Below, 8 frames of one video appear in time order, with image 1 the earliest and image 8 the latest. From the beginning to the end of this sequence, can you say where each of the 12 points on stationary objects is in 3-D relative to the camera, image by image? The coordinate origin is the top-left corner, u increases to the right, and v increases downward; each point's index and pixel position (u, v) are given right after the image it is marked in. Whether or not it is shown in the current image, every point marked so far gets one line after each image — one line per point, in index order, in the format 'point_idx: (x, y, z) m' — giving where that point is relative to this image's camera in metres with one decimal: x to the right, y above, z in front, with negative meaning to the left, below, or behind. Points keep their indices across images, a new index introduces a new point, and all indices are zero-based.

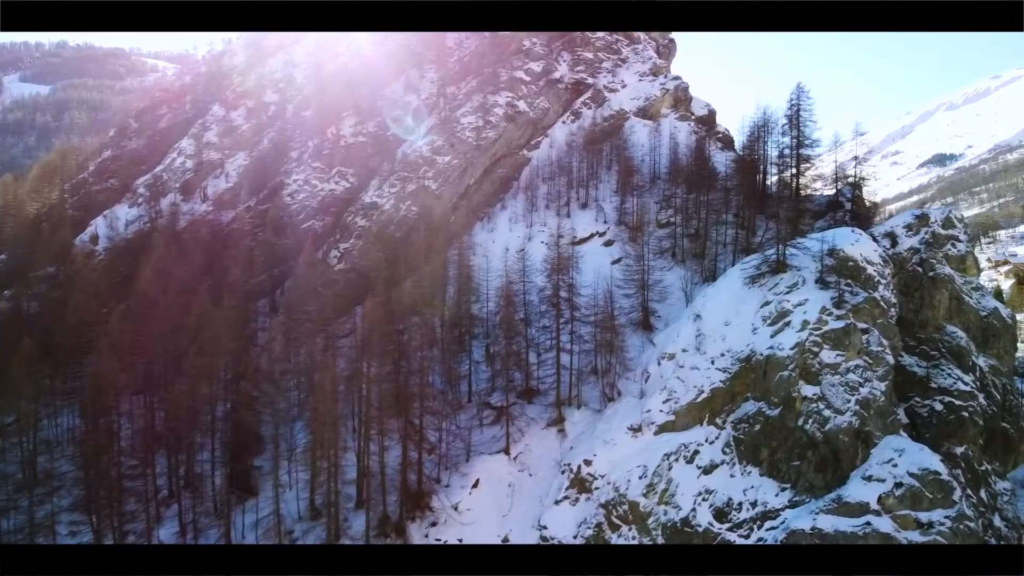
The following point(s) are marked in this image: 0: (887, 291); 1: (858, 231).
0: (+7.8, -0.1, +17.7) m
1: (+7.7, +1.3, +19.2) m
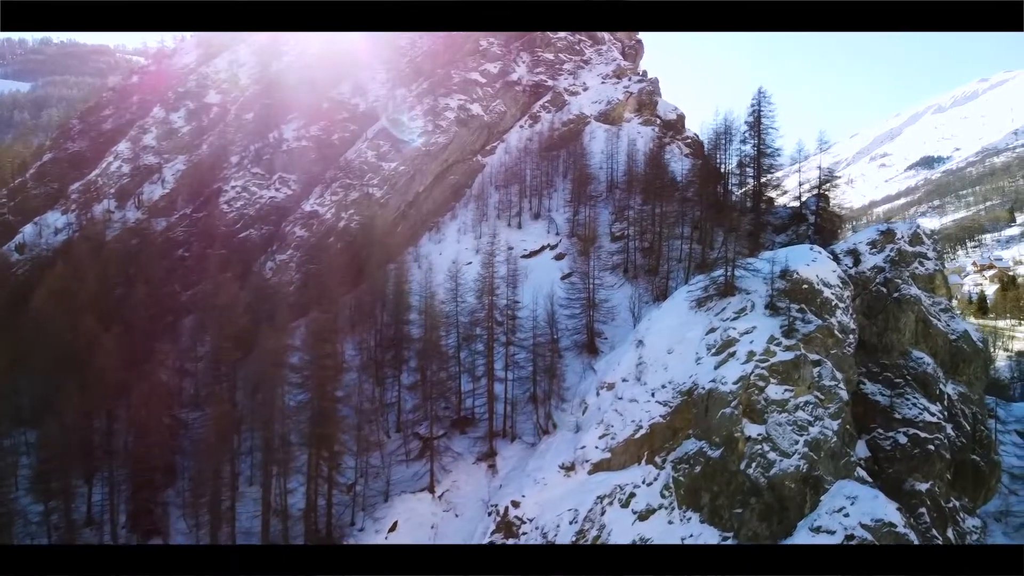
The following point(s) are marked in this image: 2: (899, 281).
0: (+6.4, -0.5, +16.3) m
1: (+6.3, +0.8, +17.8) m
2: (+8.3, +0.1, +18.5) m
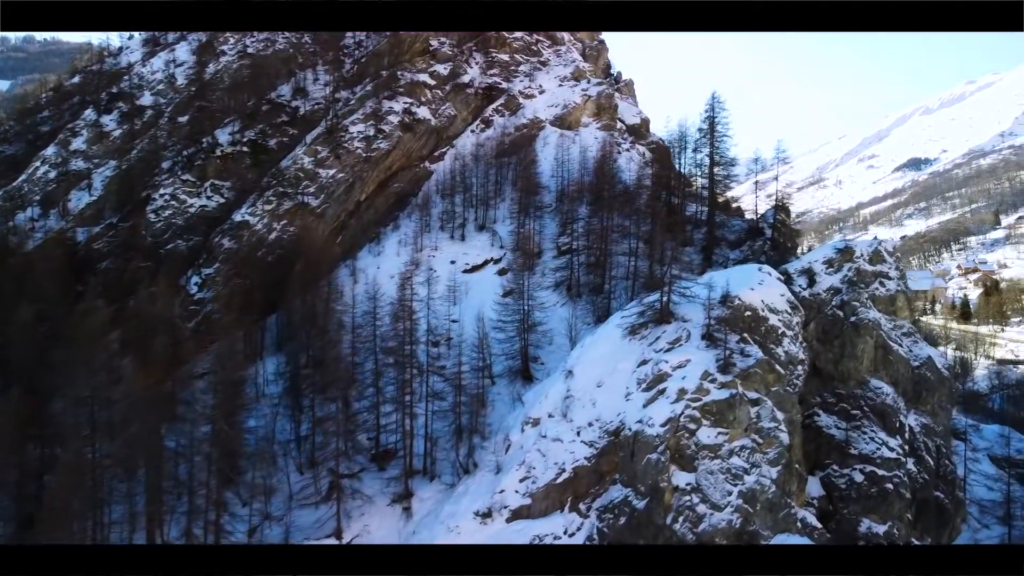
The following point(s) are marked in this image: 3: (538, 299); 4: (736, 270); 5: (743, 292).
0: (+4.9, -1.0, +14.8) m
1: (+4.8, +0.4, +16.3) m
2: (+6.8, -0.3, +17.1) m
3: (+0.5, -0.3, +19.4) m
4: (+4.1, +0.3, +15.8) m
5: (+3.9, -0.1, +14.5) m
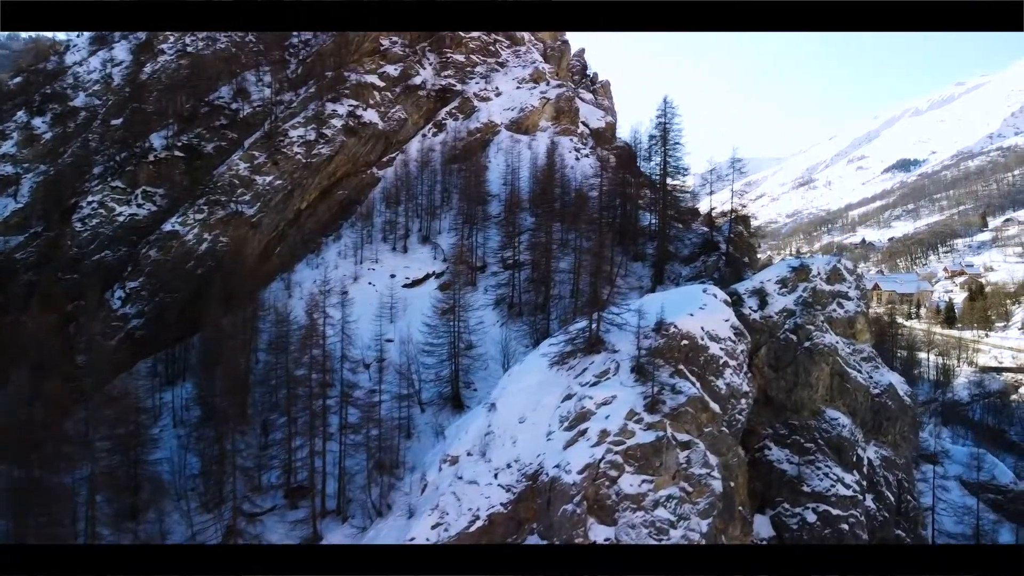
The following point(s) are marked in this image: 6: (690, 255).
0: (+3.6, -1.4, +13.5) m
1: (+3.5, 0.0, +15.0) m
2: (+5.5, -0.7, +15.8) m
3: (-0.8, -0.7, +18.0) m
4: (+2.7, -0.1, +14.4) m
5: (+2.6, -0.5, +13.2) m
6: (+4.1, +0.8, +19.7) m
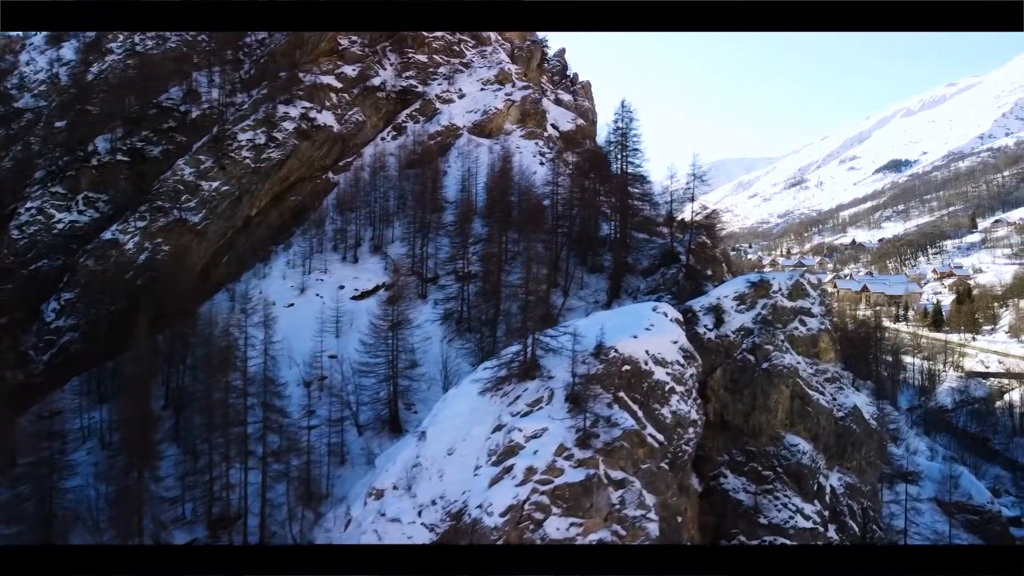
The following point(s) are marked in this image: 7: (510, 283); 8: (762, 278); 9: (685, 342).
0: (+2.5, -1.7, +12.5) m
1: (+2.4, -0.3, +14.0) m
2: (+4.5, -1.0, +14.8) m
3: (-1.9, -1.0, +17.0) m
4: (+1.7, -0.4, +13.5) m
5: (+1.5, -0.8, +12.2) m
6: (+3.0, +0.5, +18.8) m
7: (0.0, +0.1, +18.0) m
8: (+4.6, +0.2, +15.8) m
9: (+2.7, -0.9, +13.3) m
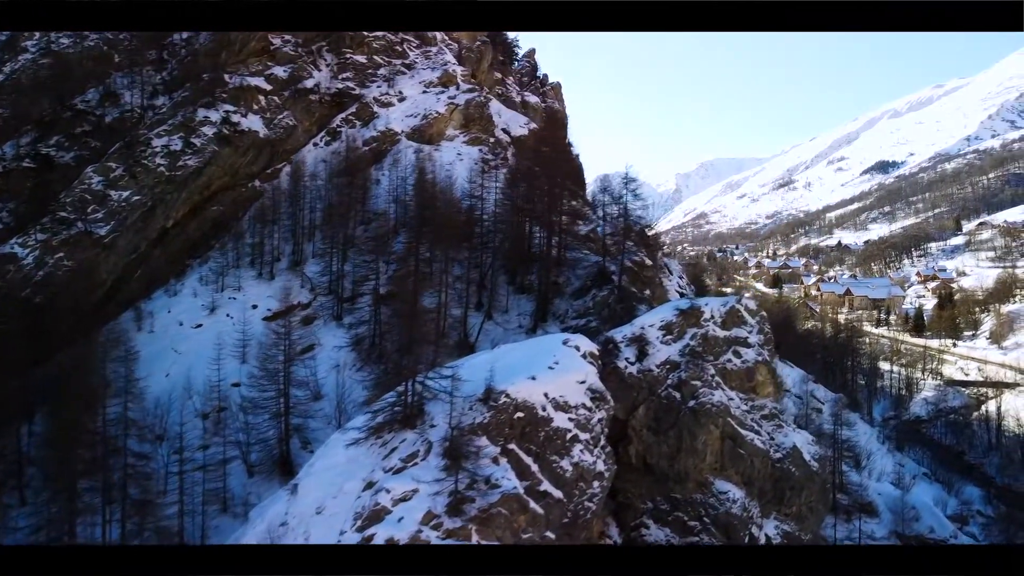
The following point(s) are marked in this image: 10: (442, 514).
0: (+1.0, -2.1, +11.1) m
1: (+0.9, -0.8, +12.5) m
2: (+2.9, -1.5, +13.4) m
3: (-3.5, -1.4, +15.5) m
4: (+0.2, -0.8, +12.0) m
5: (0.0, -1.2, +10.7) m
6: (+1.4, 0.0, +17.3) m
7: (-1.6, -0.4, +16.5) m
8: (+3.0, -0.3, +14.3) m
9: (+1.1, -1.3, +11.8) m
10: (-0.7, -2.4, +9.3) m
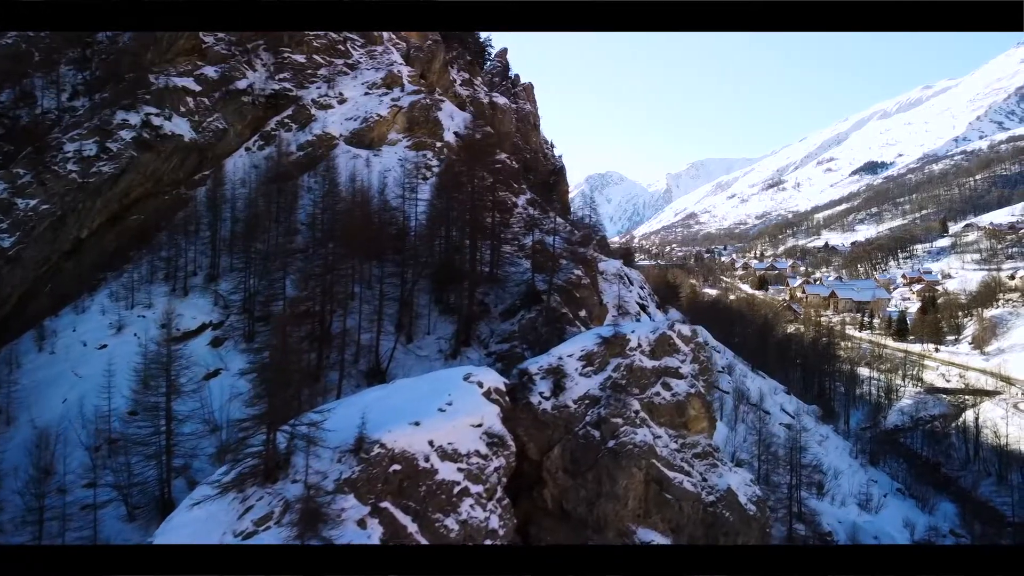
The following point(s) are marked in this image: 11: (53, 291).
0: (-0.3, -2.5, +9.8) m
1: (-0.5, -1.1, +11.2) m
2: (+1.5, -1.8, +12.1) m
3: (-4.9, -1.8, +14.2) m
4: (-1.2, -1.2, +10.7) m
5: (-1.3, -1.6, +9.4) m
6: (0.0, -0.3, +16.0) m
7: (-3.0, -0.7, +15.2) m
8: (+1.7, -0.6, +13.0) m
9: (-0.2, -1.7, +10.5) m
10: (-2.1, -2.8, +8.0) m
11: (-10.3, -0.1, +18.8) m
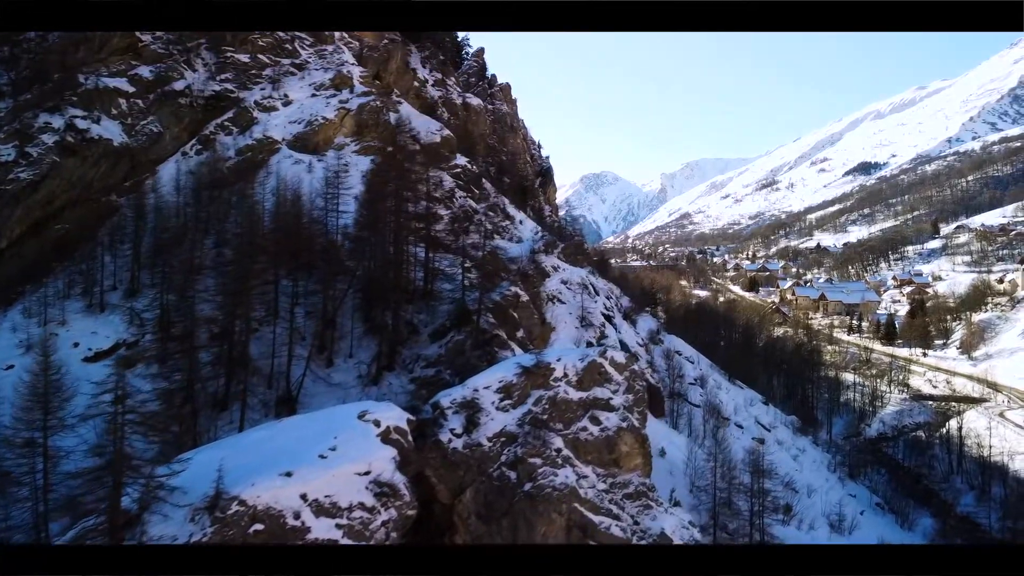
0: (-1.5, -2.8, +8.6) m
1: (-1.6, -1.5, +10.1) m
2: (+0.4, -2.2, +11.0) m
3: (-6.0, -2.1, +13.0) m
4: (-2.3, -1.5, +9.5) m
5: (-2.5, -1.9, +8.2) m
6: (-1.2, -0.7, +14.9) m
7: (-4.2, -1.1, +14.0) m
8: (+0.5, -1.0, +11.9) m
9: (-1.4, -2.0, +9.4) m
10: (-3.2, -3.1, +6.8) m
11: (-11.5, -0.4, +17.6) m
